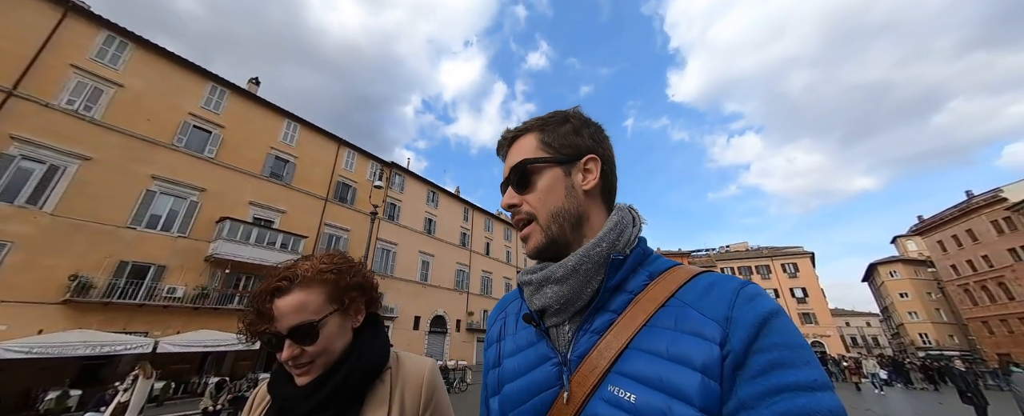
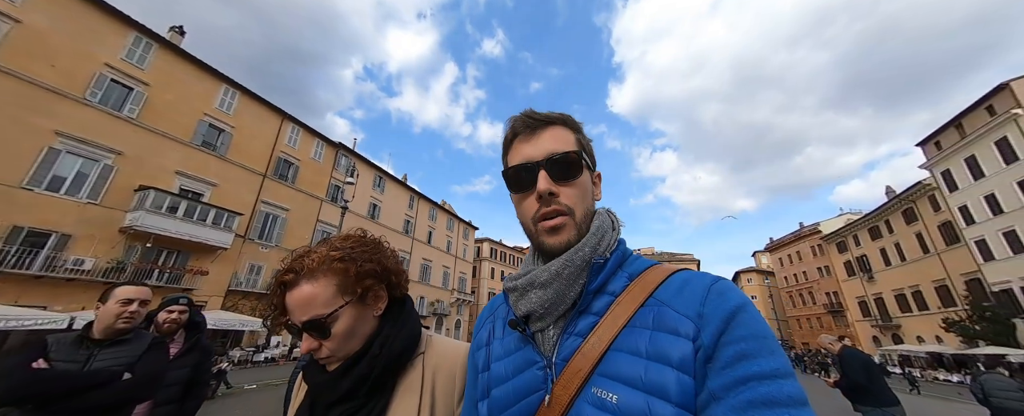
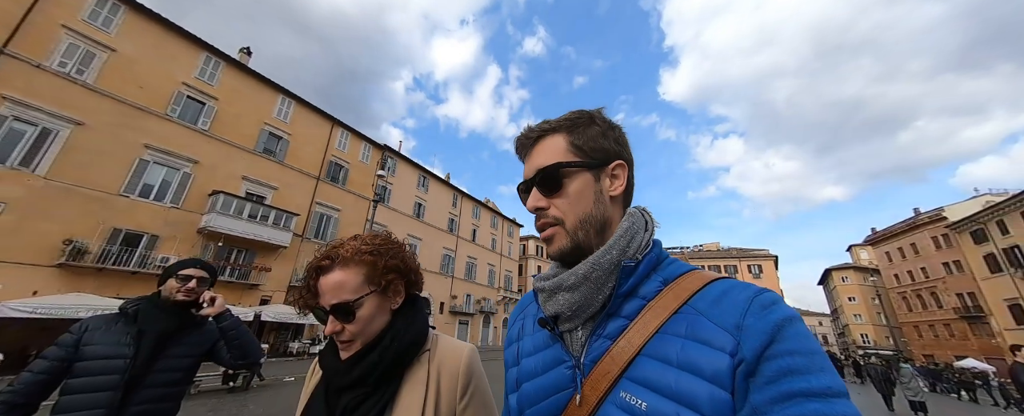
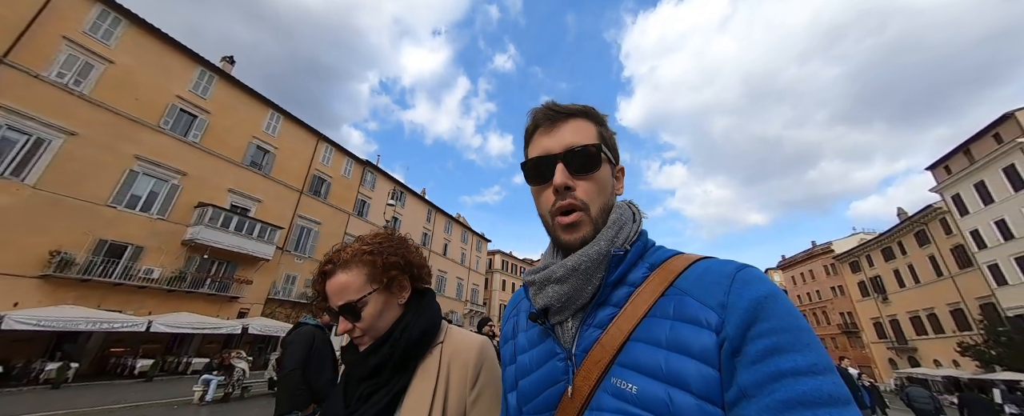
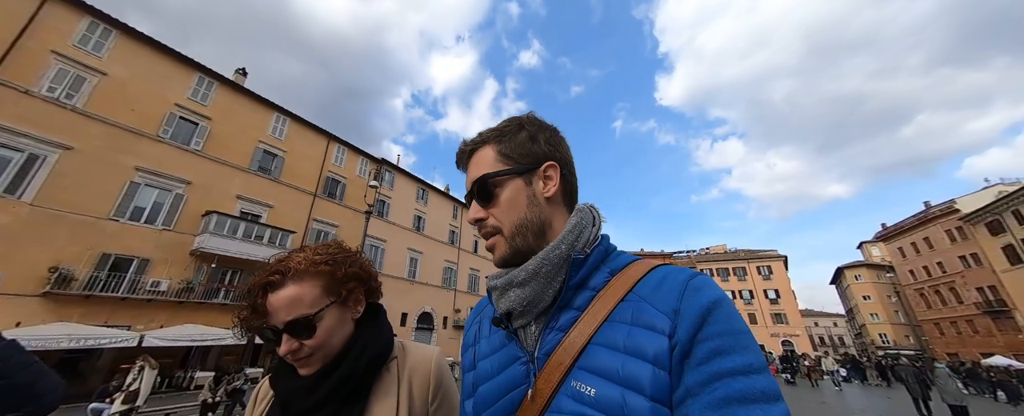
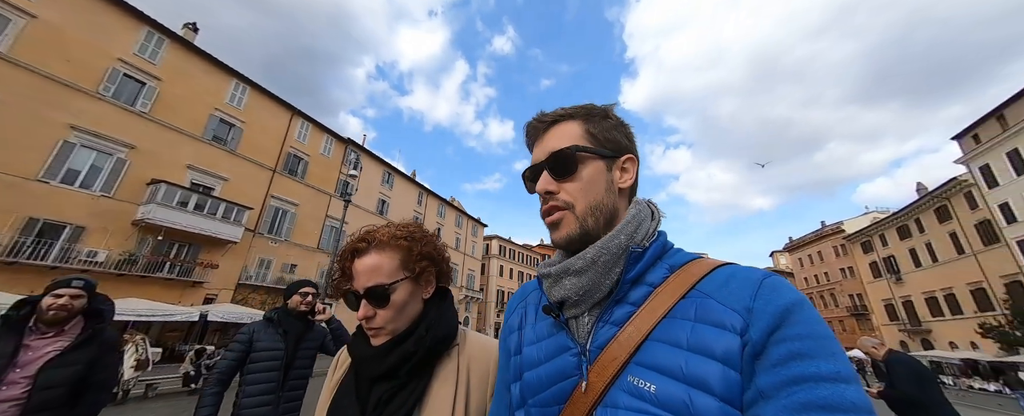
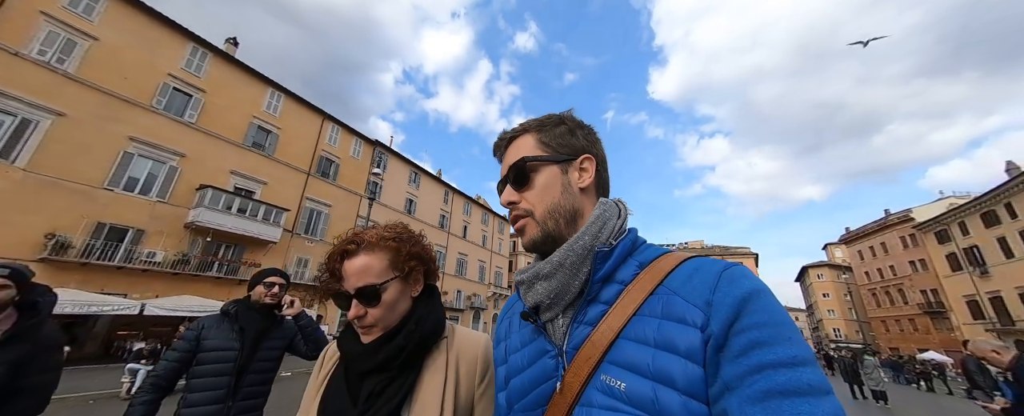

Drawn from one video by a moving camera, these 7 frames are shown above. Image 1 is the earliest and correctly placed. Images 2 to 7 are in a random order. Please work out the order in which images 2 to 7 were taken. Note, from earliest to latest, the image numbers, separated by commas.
5, 3, 7, 6, 2, 4
